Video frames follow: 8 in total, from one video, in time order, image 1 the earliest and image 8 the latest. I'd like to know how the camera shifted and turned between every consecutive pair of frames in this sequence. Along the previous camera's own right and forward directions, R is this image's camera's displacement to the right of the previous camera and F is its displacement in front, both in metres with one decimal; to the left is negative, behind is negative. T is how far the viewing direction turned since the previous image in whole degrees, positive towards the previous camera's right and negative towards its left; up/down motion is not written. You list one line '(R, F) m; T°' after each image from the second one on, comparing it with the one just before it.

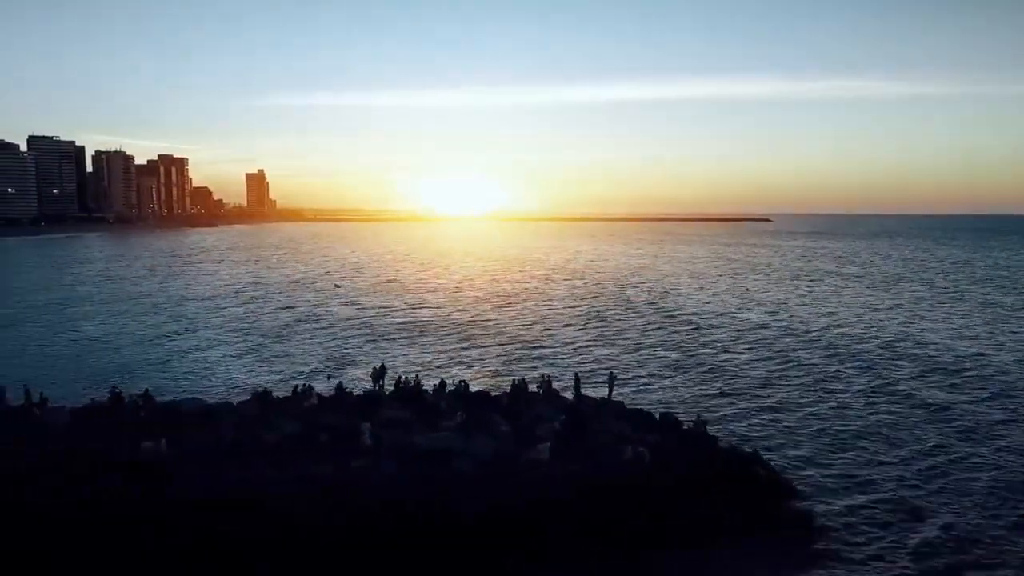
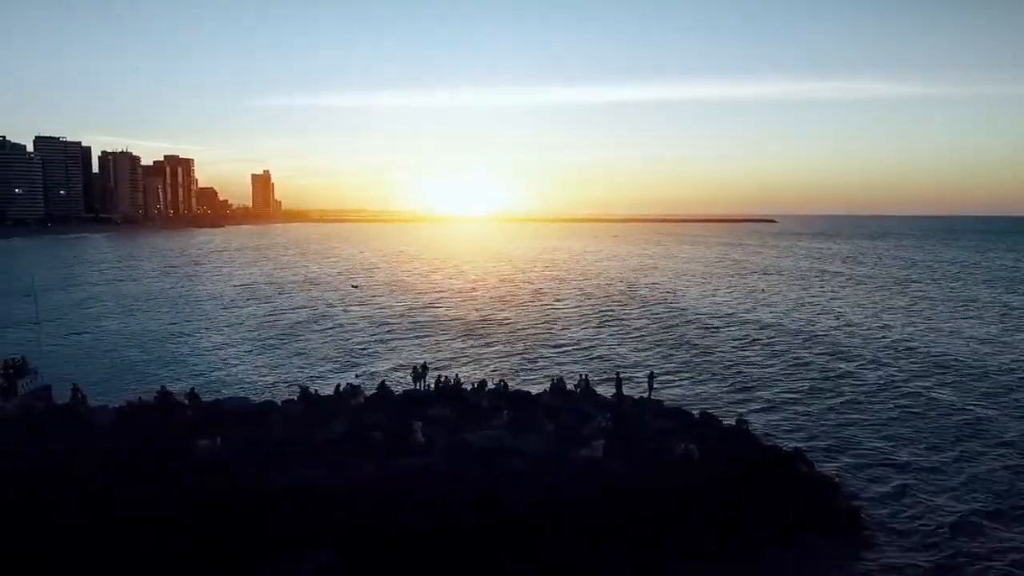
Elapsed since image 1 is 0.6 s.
(-1.2, -0.3) m; 0°
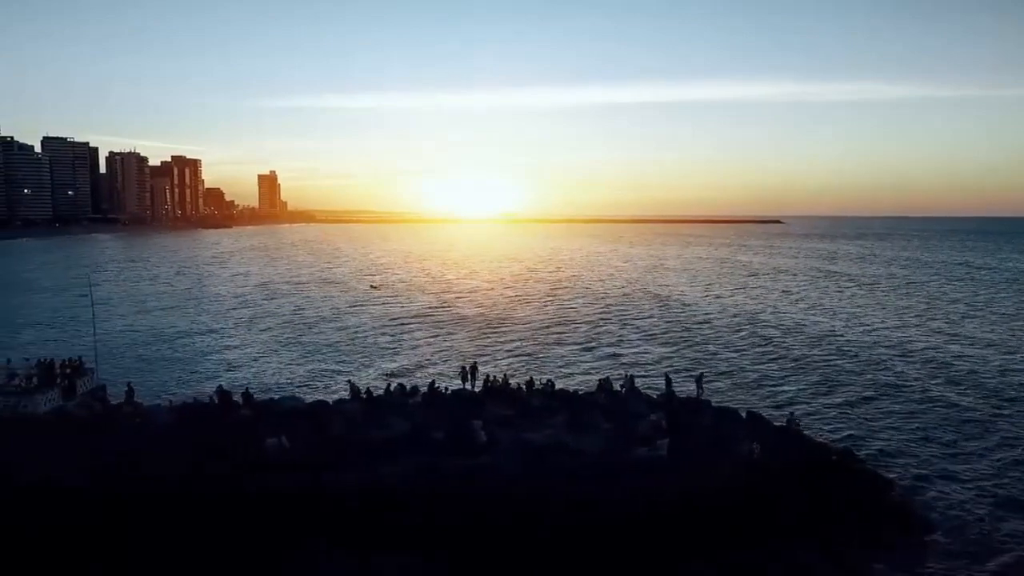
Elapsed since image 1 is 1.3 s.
(-1.5, -0.2) m; 0°
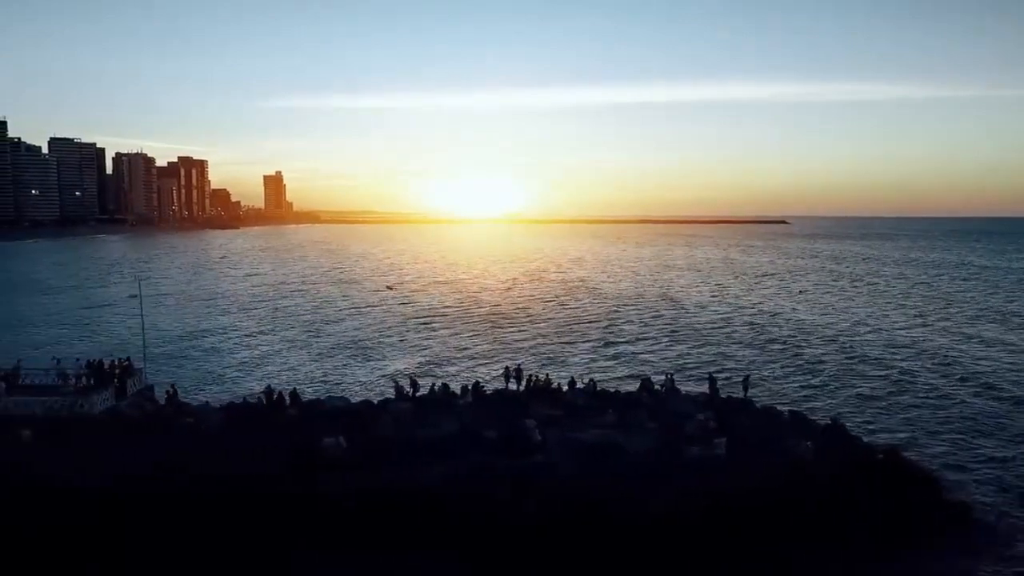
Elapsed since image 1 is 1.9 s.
(-1.3, -0.2) m; 0°
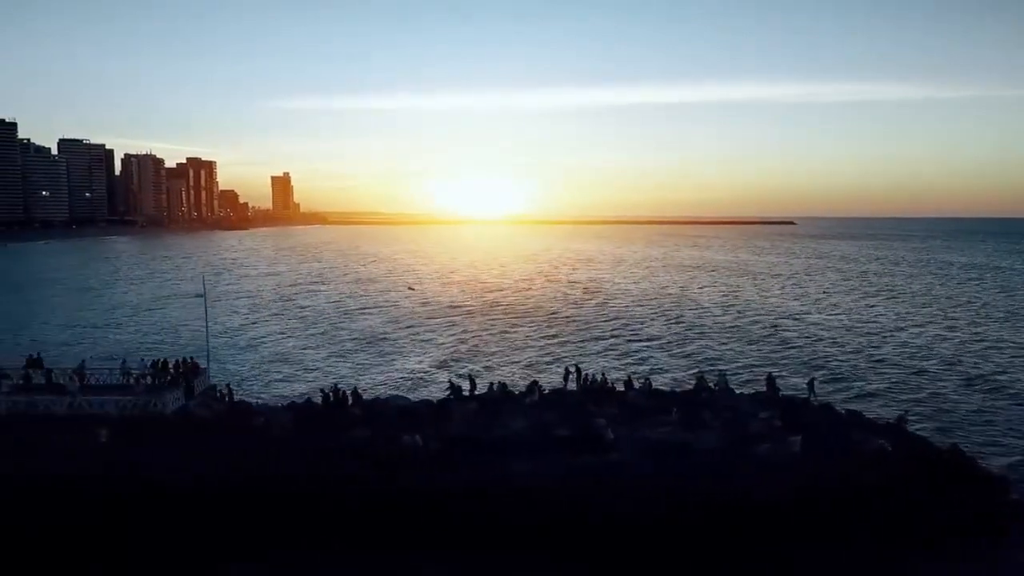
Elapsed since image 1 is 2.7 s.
(-1.8, -0.2) m; 0°
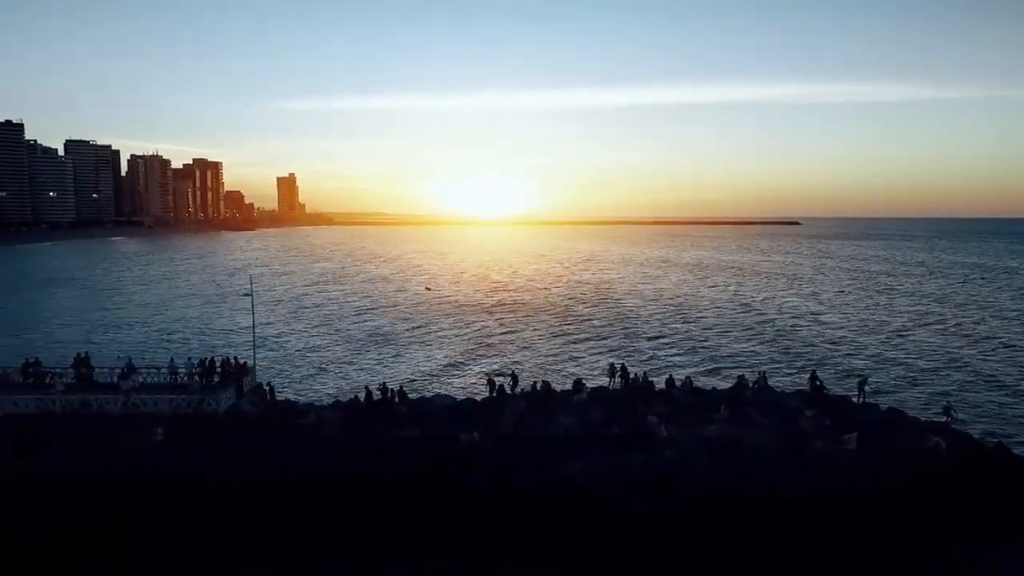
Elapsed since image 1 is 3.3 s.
(-1.3, -0.1) m; 0°
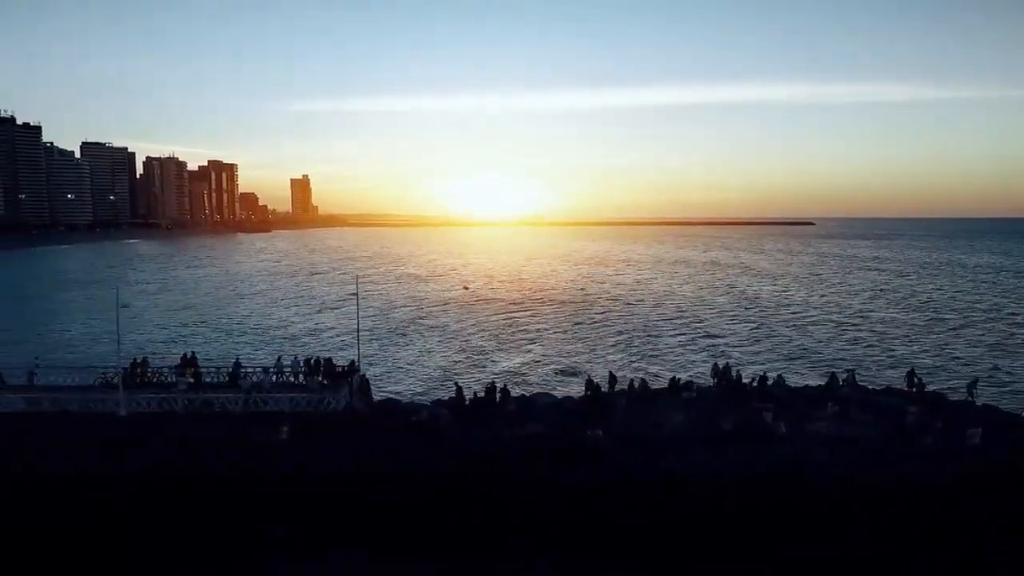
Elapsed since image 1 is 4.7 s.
(-3.0, -0.3) m; 0°
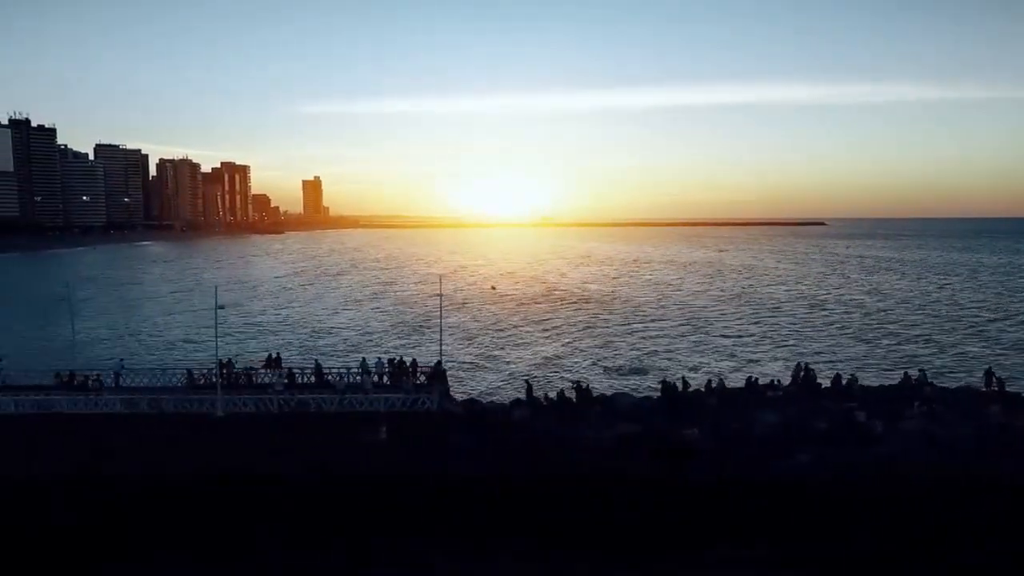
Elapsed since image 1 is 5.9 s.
(-2.4, -0.2) m; 0°
